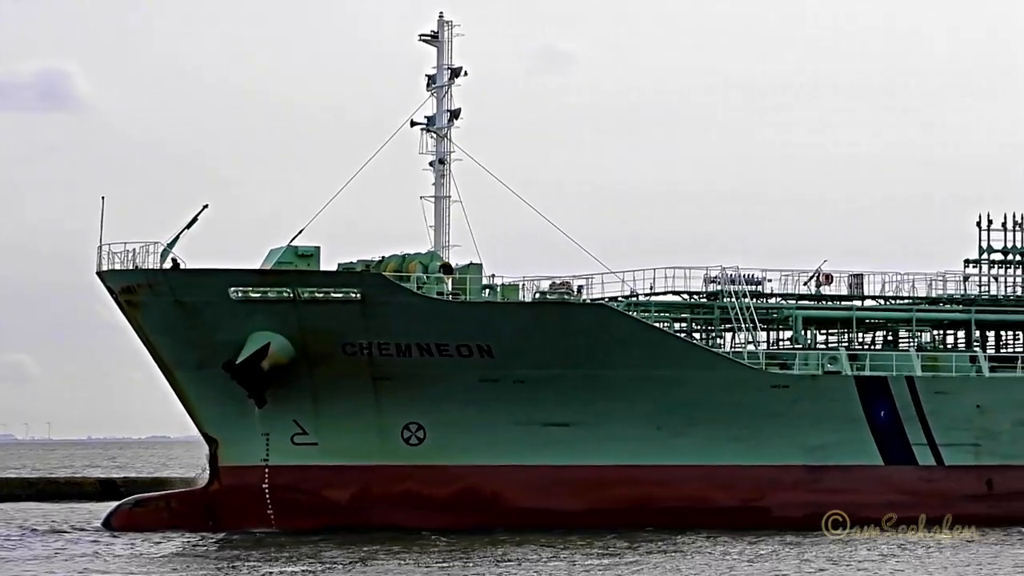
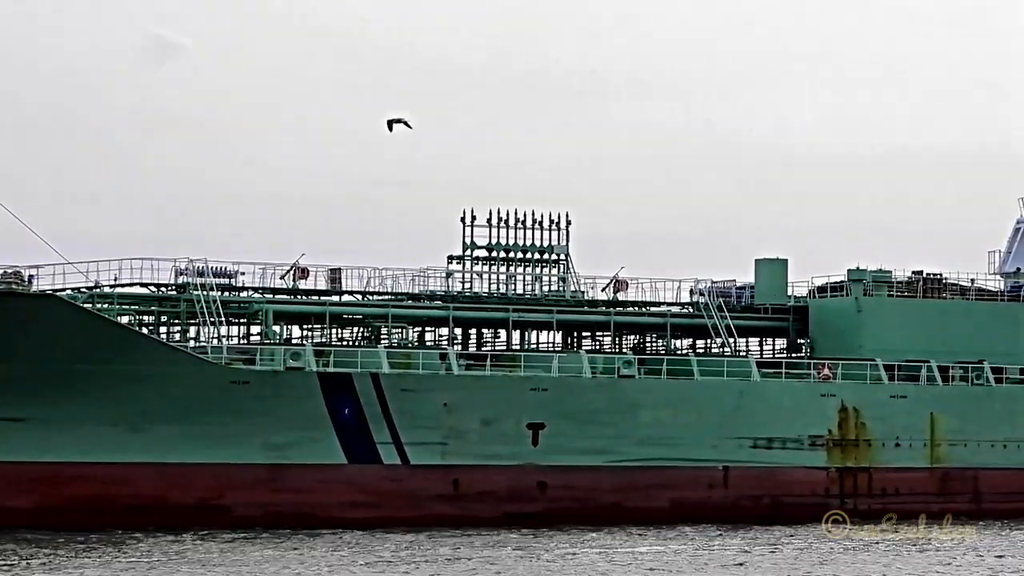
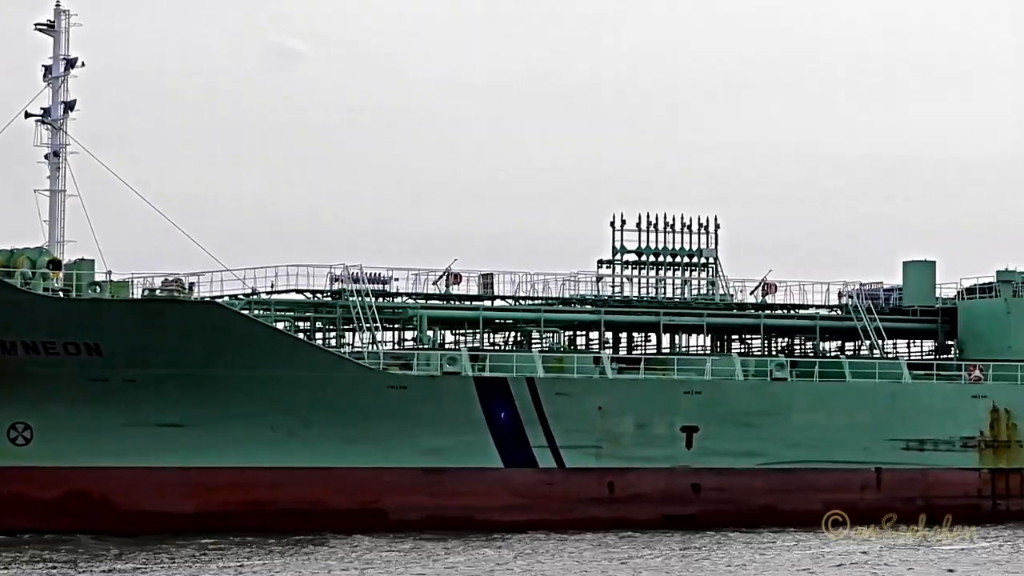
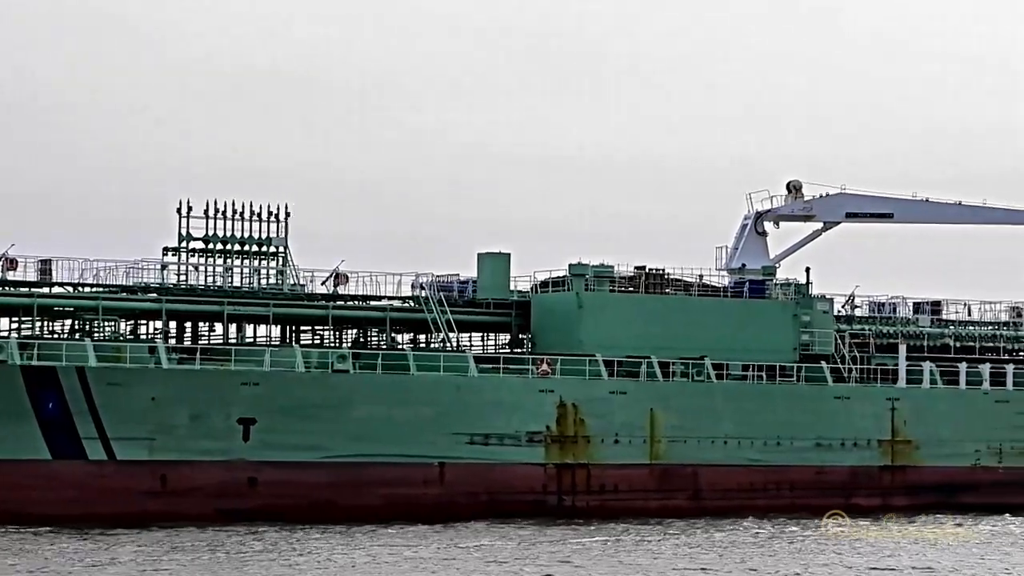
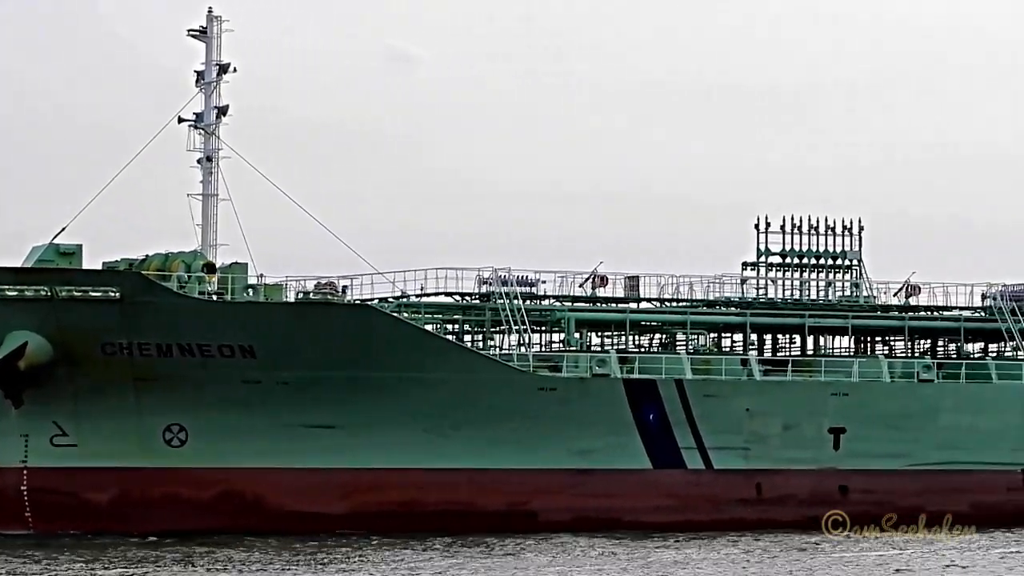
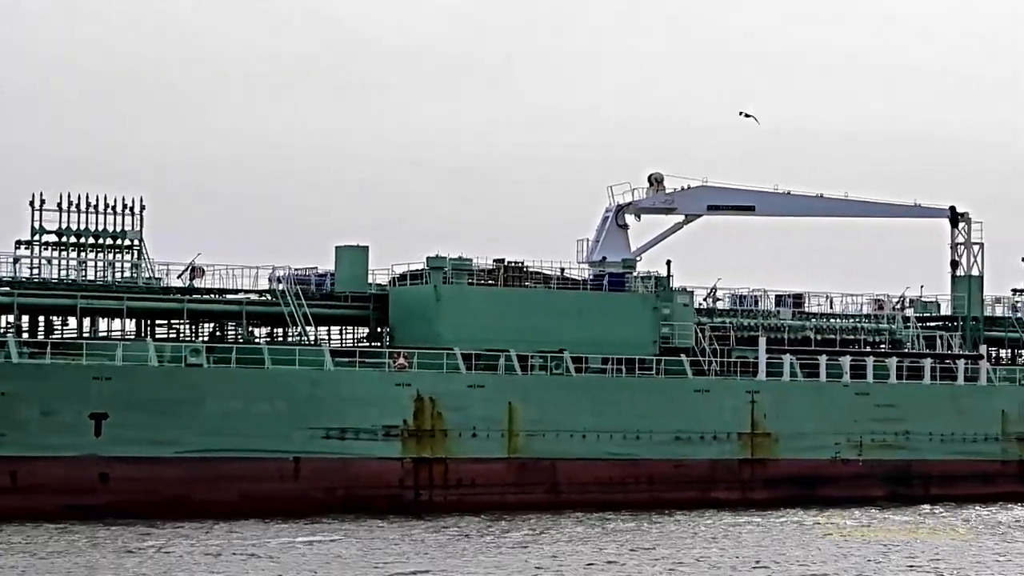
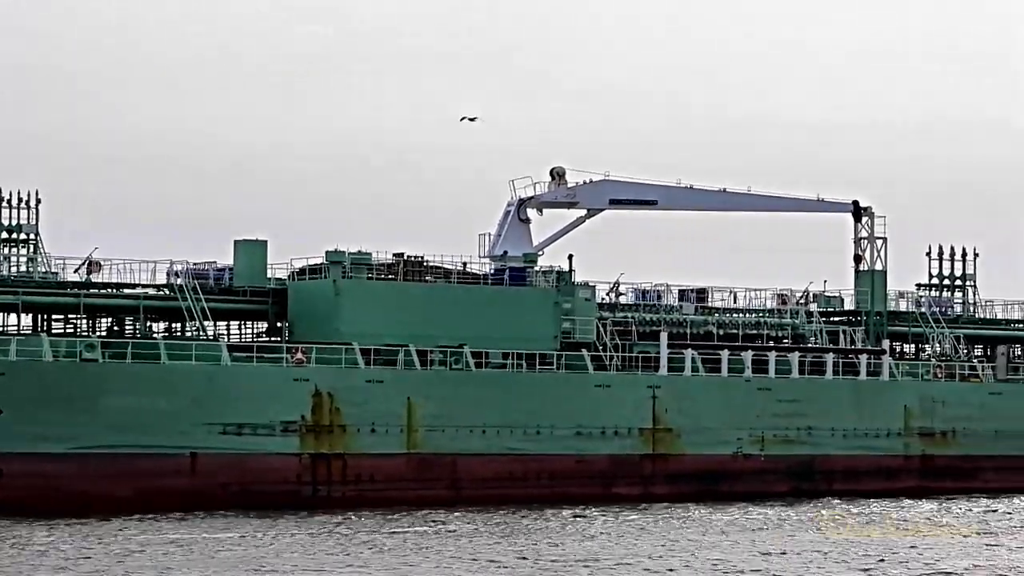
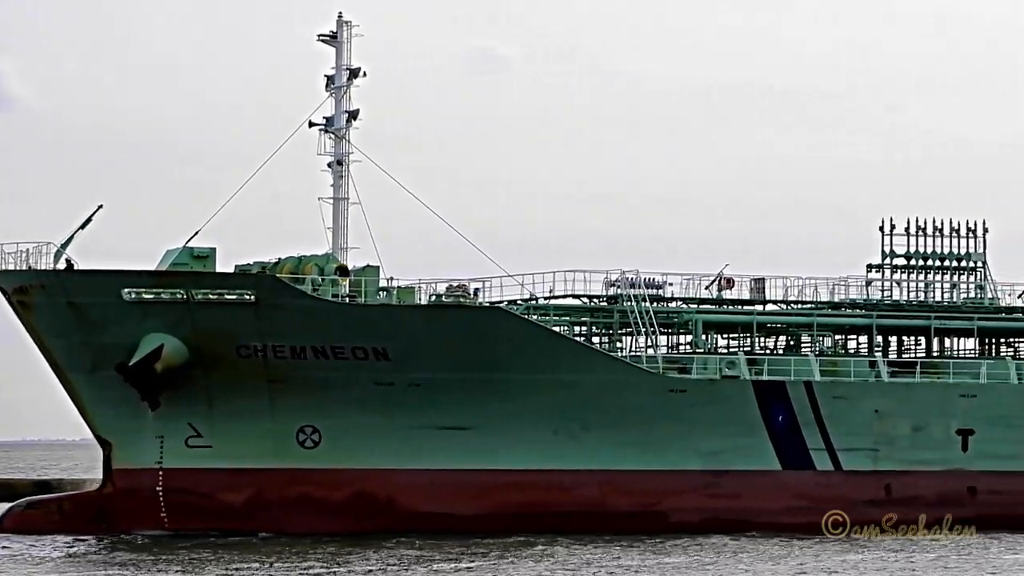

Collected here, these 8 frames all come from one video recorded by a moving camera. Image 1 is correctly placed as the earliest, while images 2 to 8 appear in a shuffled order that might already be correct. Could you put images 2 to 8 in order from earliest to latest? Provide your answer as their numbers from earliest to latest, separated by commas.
8, 5, 3, 2, 4, 6, 7
